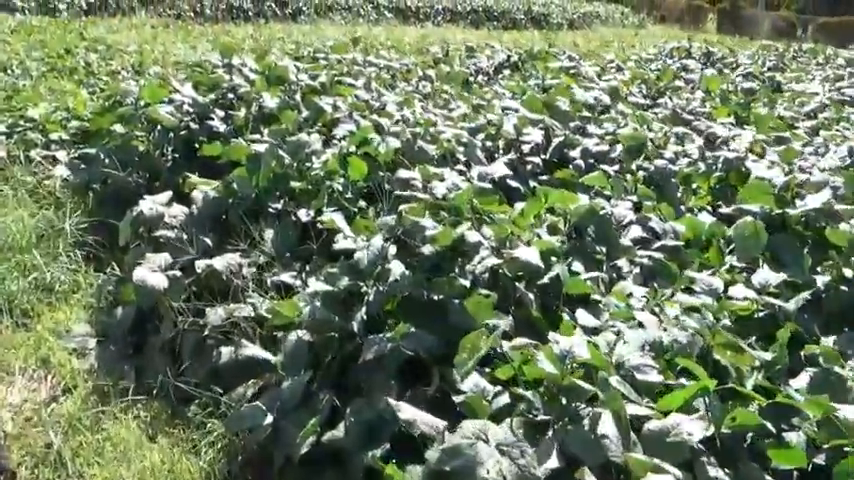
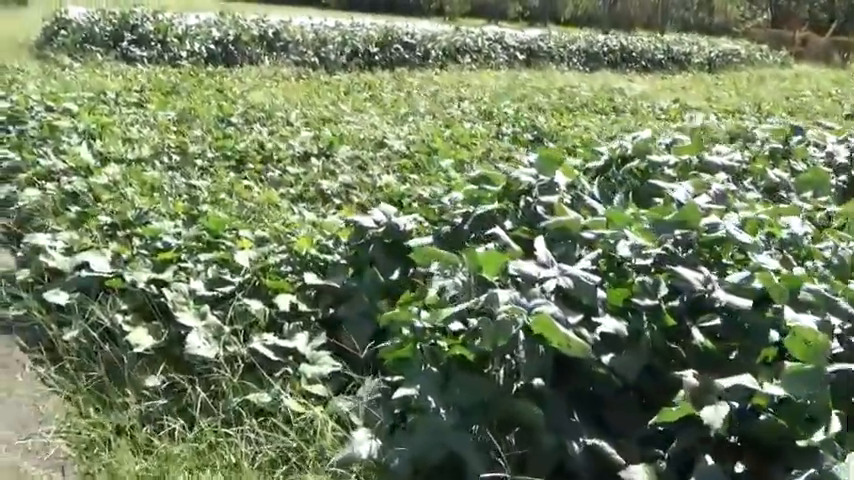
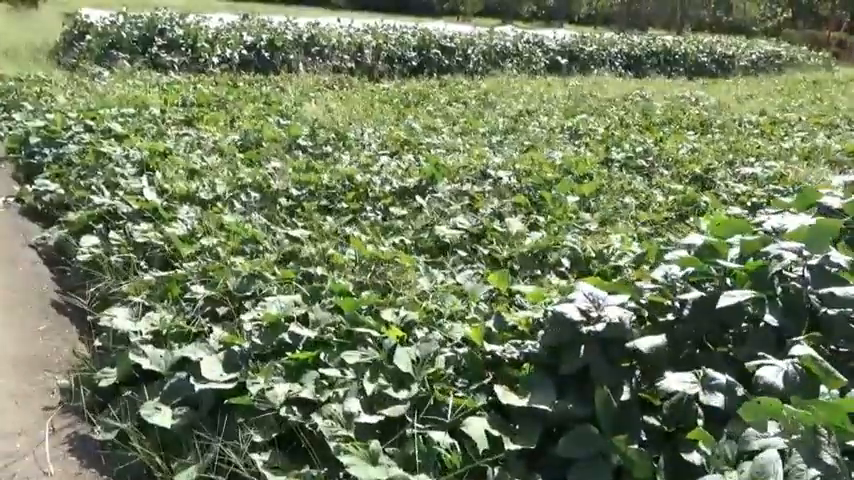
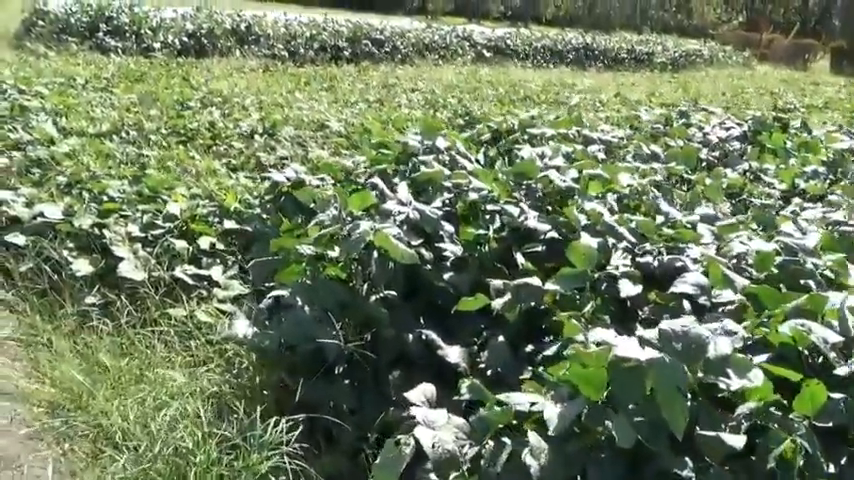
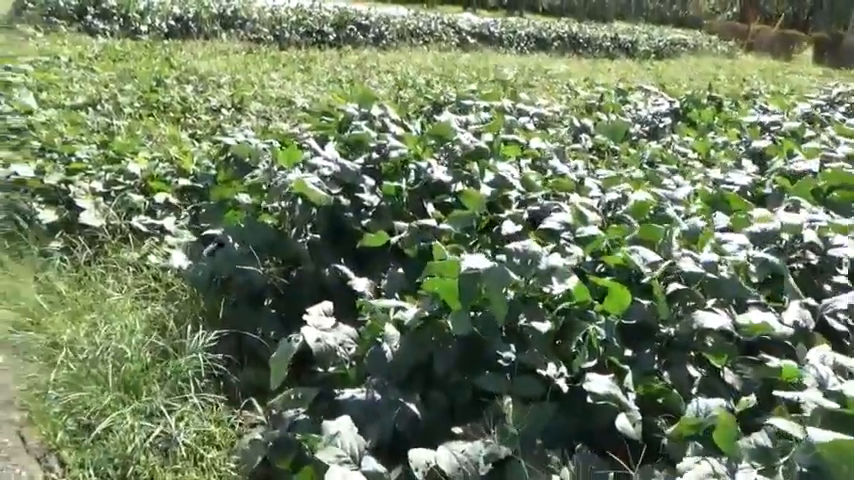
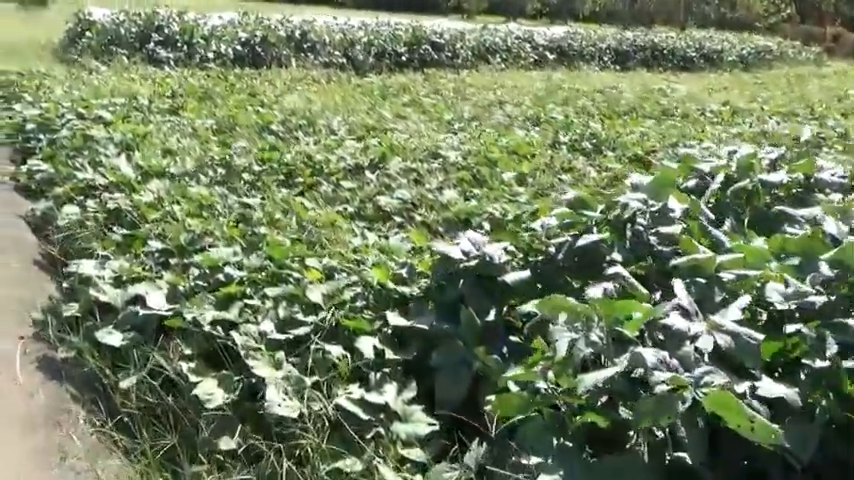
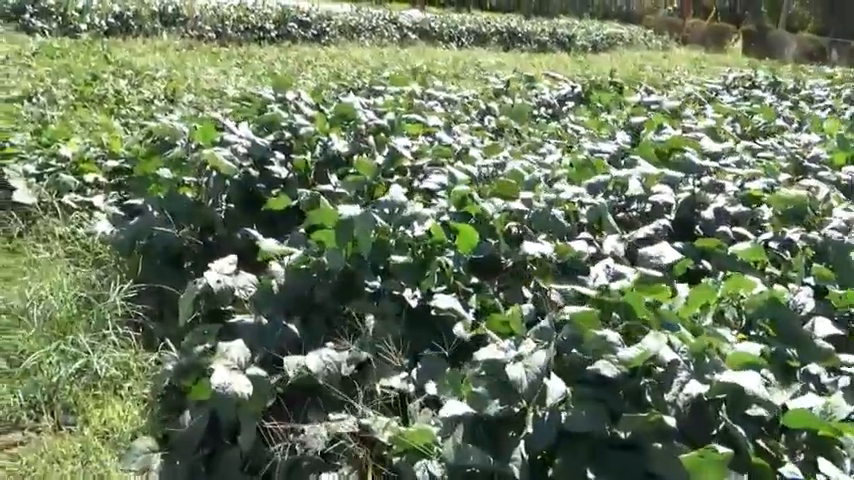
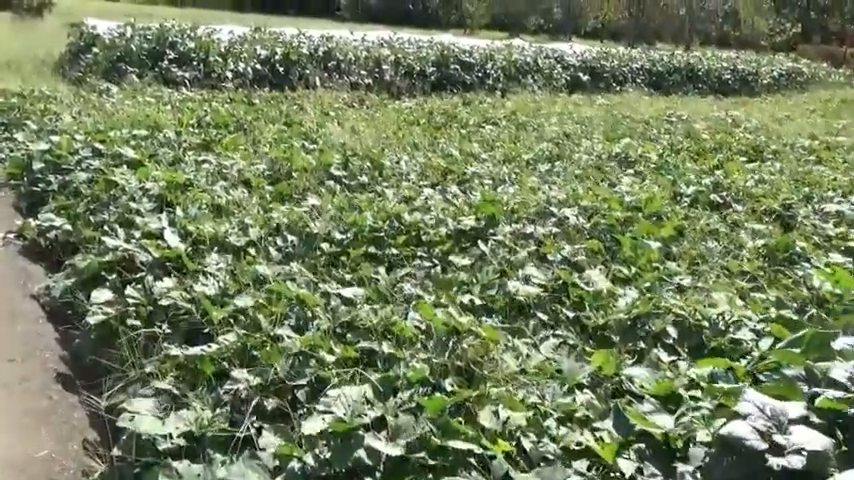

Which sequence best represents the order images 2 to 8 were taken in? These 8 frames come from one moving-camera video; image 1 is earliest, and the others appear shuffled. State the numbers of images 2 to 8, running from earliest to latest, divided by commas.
7, 5, 4, 2, 6, 3, 8
